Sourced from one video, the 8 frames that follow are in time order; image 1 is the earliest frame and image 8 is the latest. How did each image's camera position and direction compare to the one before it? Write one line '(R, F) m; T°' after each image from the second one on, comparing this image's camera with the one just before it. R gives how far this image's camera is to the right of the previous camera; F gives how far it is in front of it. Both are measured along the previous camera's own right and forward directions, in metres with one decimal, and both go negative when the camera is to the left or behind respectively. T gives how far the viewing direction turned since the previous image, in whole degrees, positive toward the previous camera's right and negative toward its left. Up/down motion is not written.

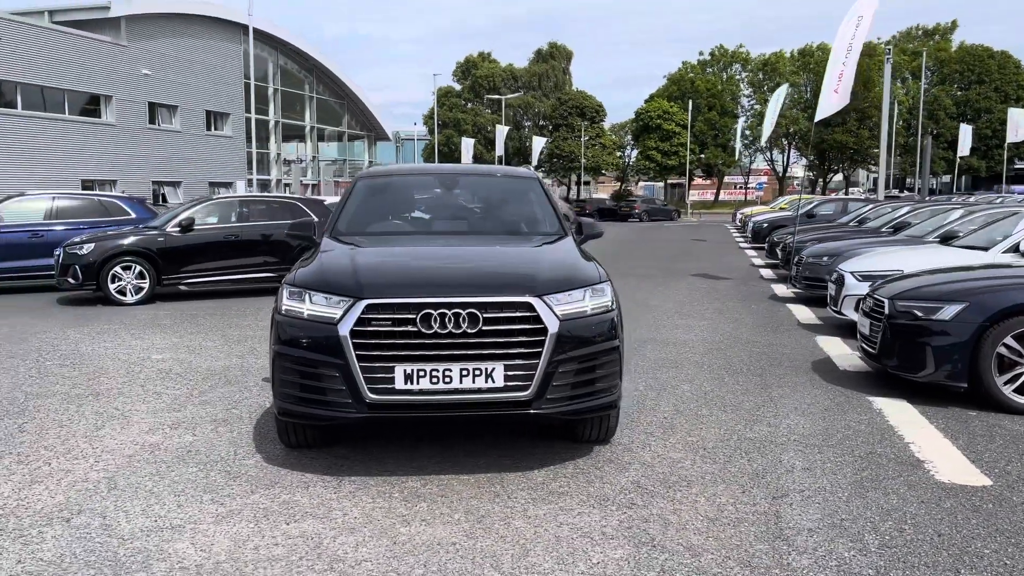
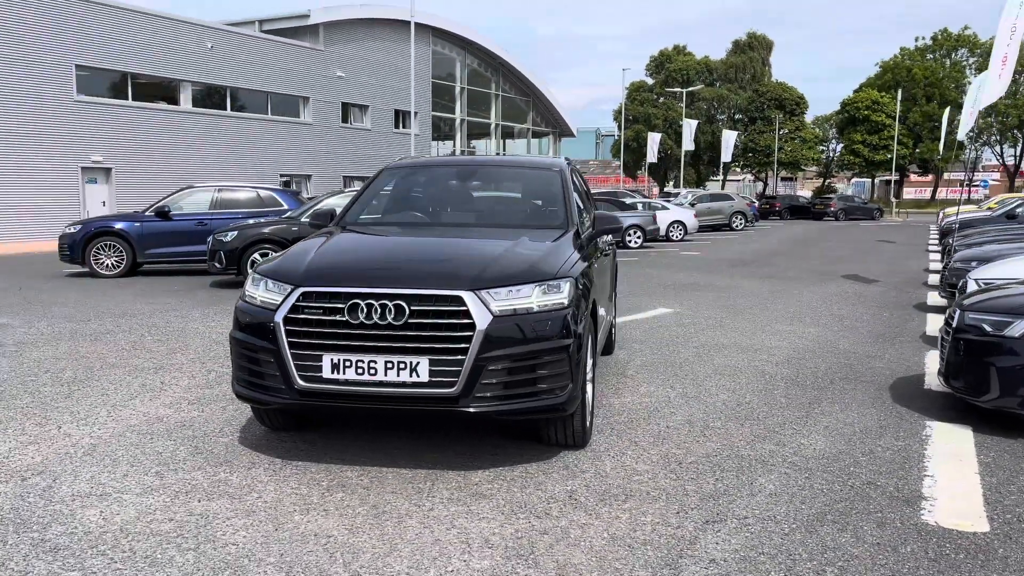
(+1.1, +0.3) m; -13°
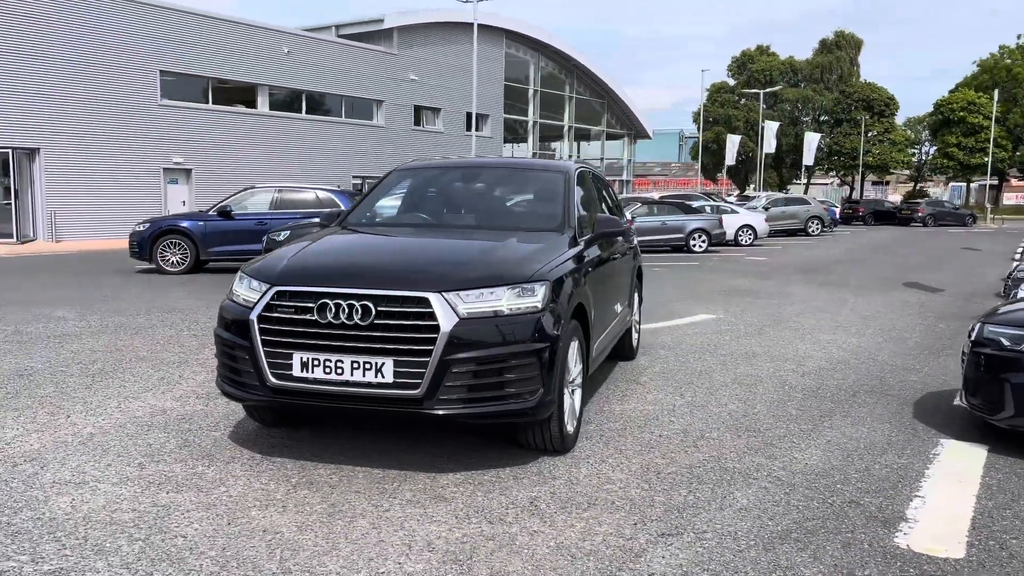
(+0.5, +0.1) m; -5°
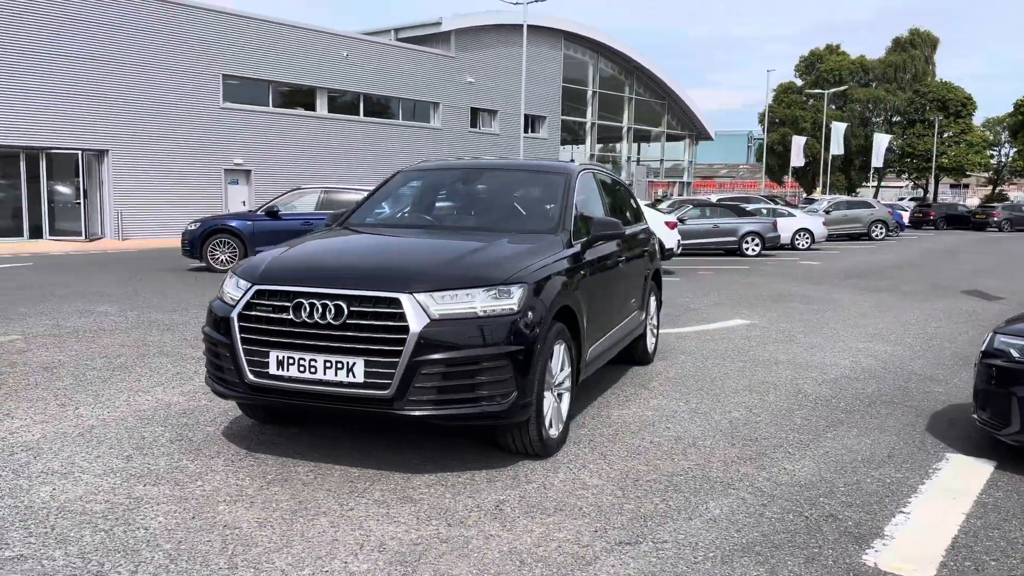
(+0.4, 0.0) m; -4°
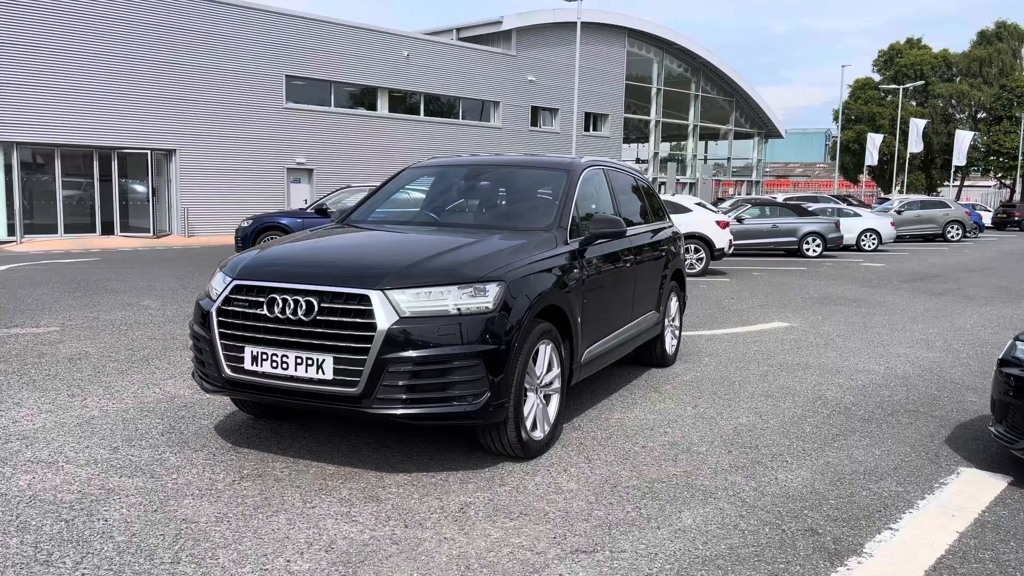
(+0.4, +0.1) m; -5°
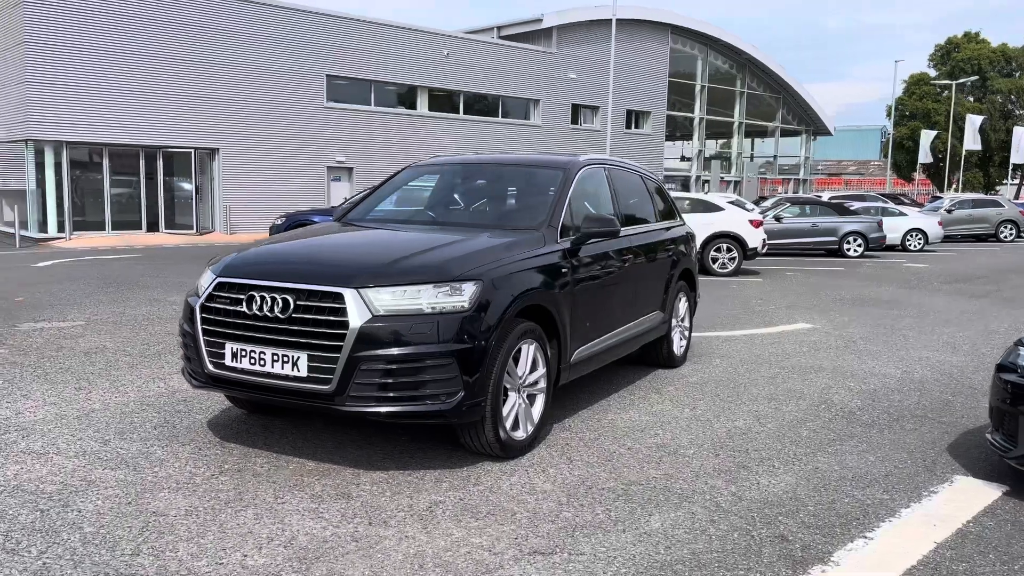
(+0.3, 0.0) m; -3°
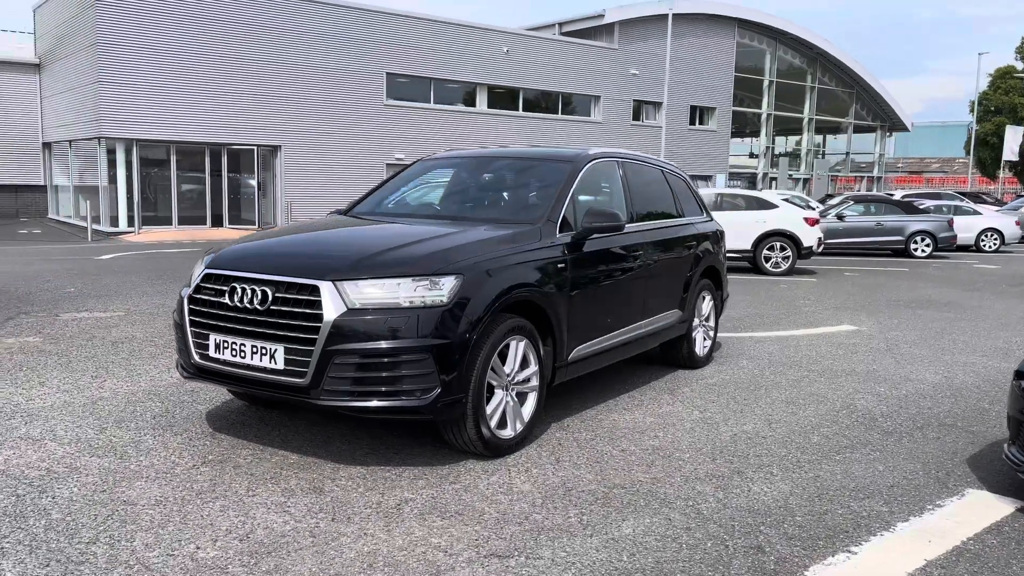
(+0.4, +0.1) m; -5°
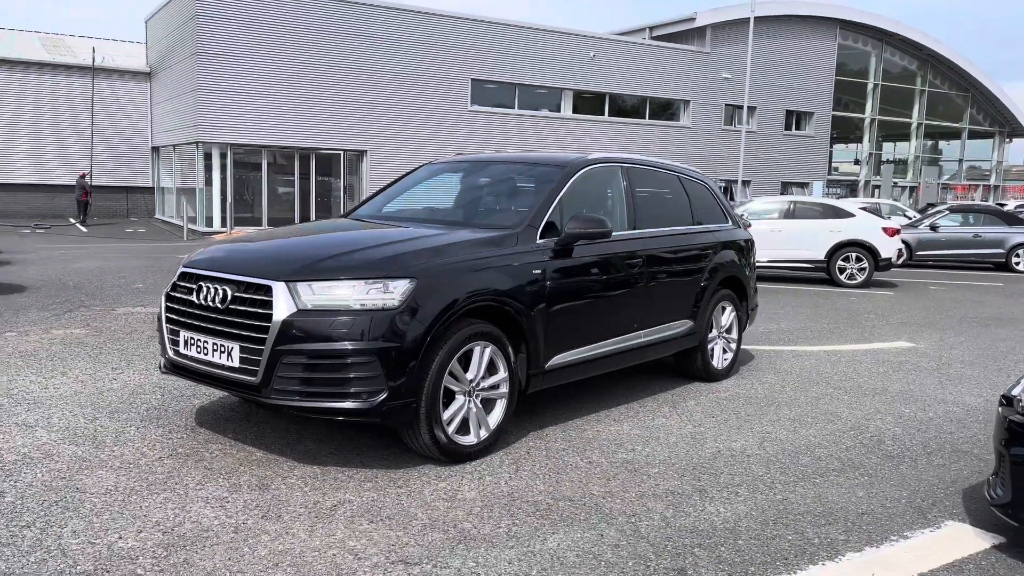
(+0.6, +0.1) m; -7°
